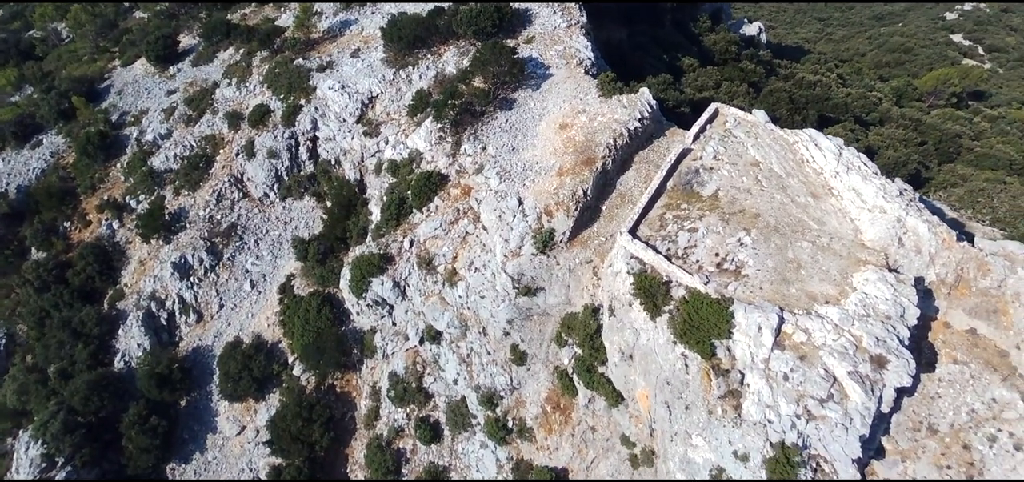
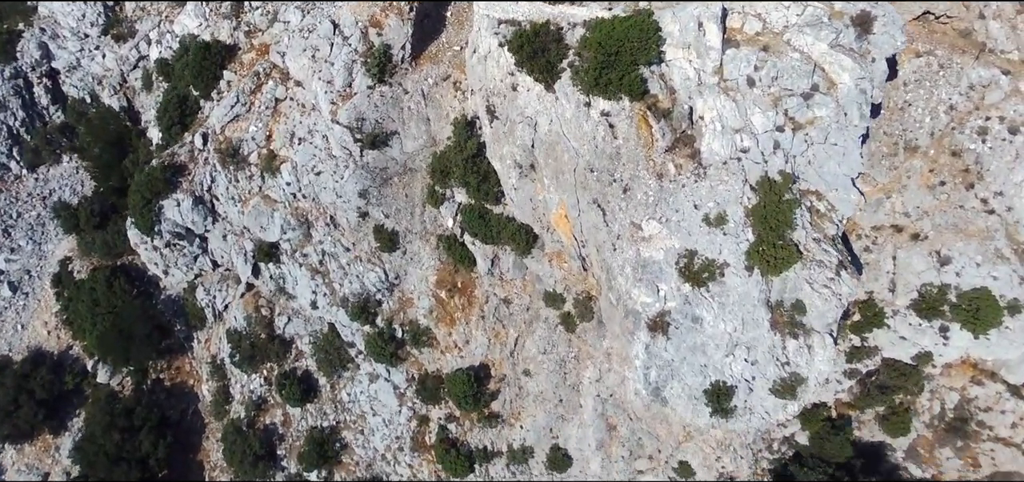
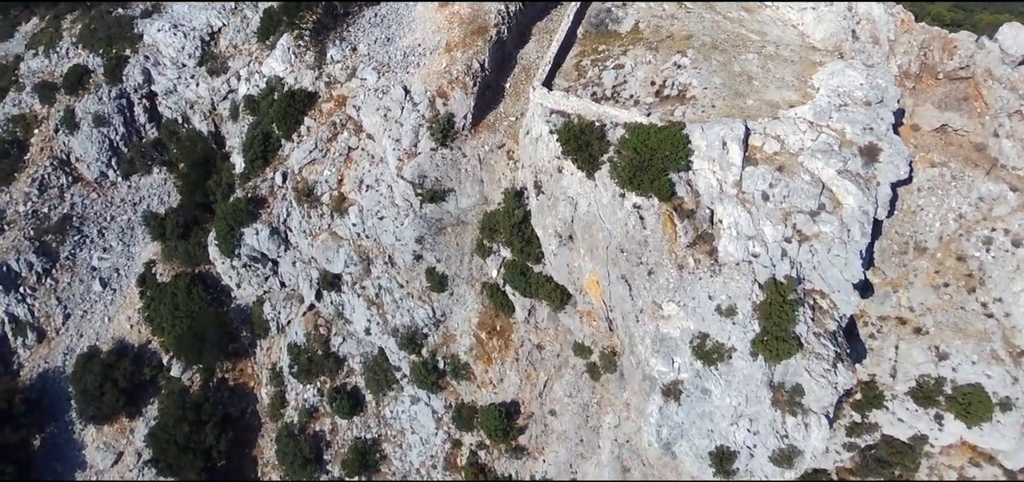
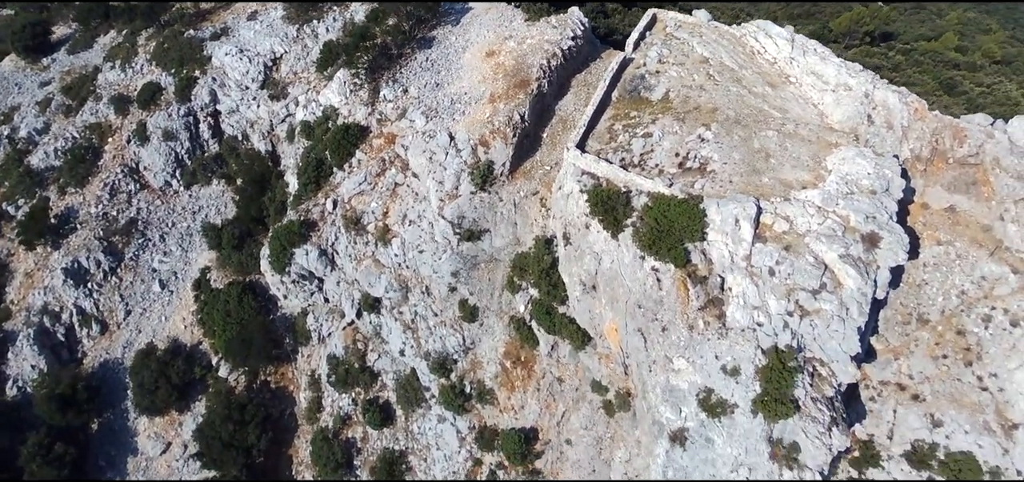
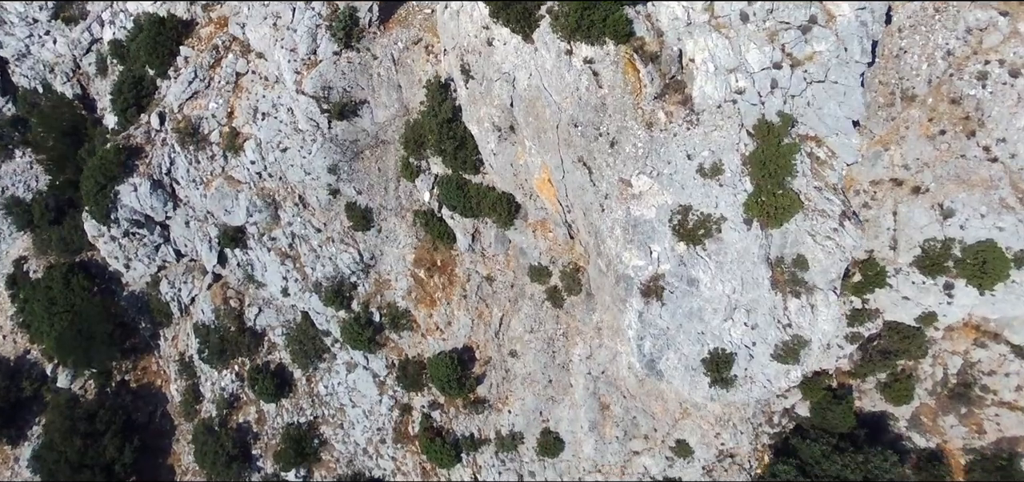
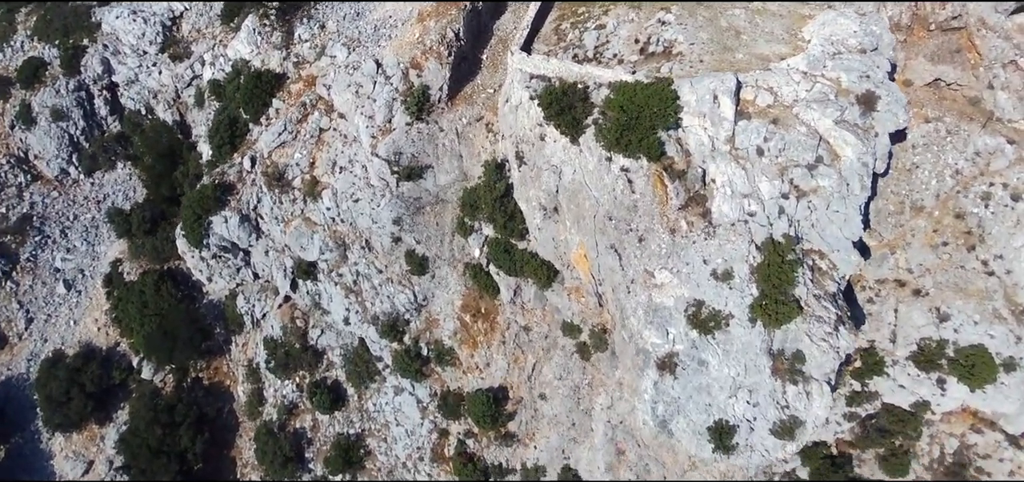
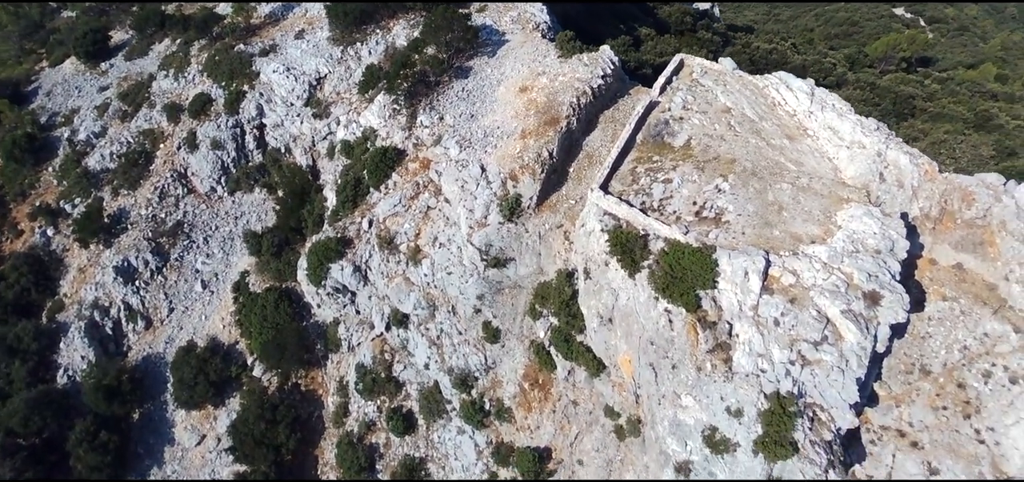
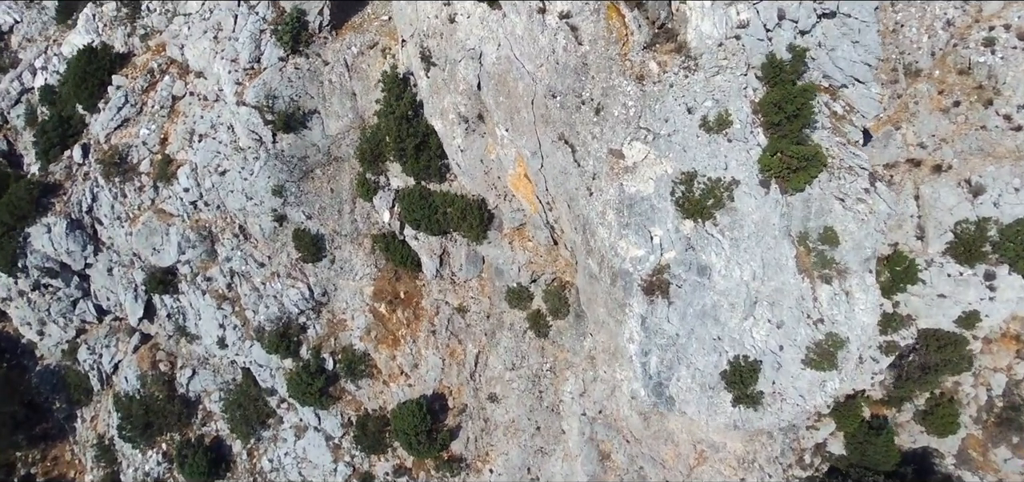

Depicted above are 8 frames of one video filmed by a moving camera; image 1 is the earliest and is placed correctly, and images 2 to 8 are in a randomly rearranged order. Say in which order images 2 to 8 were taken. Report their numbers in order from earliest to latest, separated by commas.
7, 4, 3, 6, 2, 5, 8
